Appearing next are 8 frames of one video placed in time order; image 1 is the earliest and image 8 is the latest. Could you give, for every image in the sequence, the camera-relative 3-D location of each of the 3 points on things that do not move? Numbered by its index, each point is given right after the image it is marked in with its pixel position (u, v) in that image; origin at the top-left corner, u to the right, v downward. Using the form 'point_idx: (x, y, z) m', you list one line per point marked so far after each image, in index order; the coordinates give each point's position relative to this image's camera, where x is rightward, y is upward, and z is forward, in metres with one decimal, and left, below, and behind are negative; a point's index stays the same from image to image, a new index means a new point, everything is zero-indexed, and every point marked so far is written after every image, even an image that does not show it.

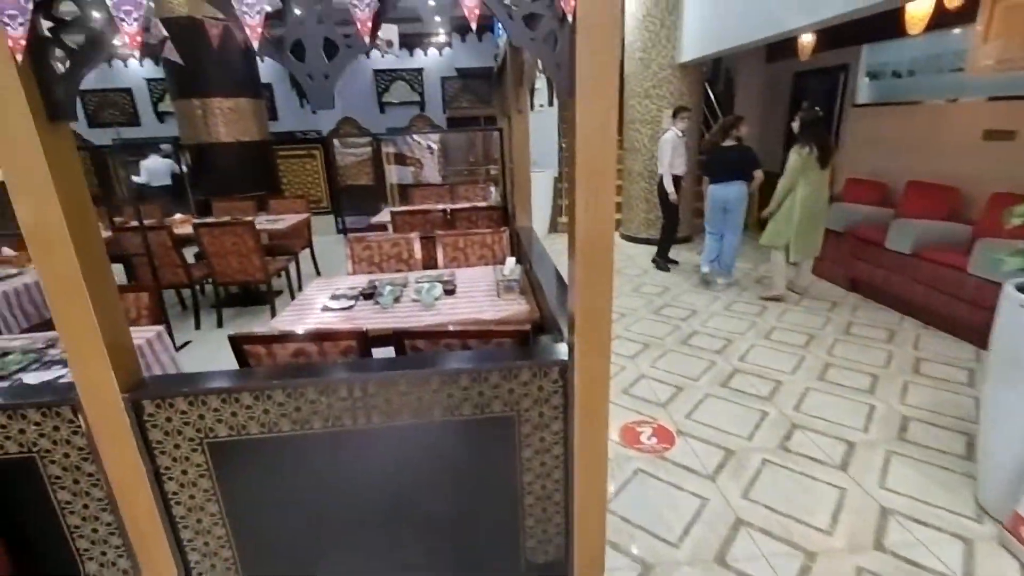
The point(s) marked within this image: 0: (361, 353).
0: (-0.5, -0.2, +1.8) m
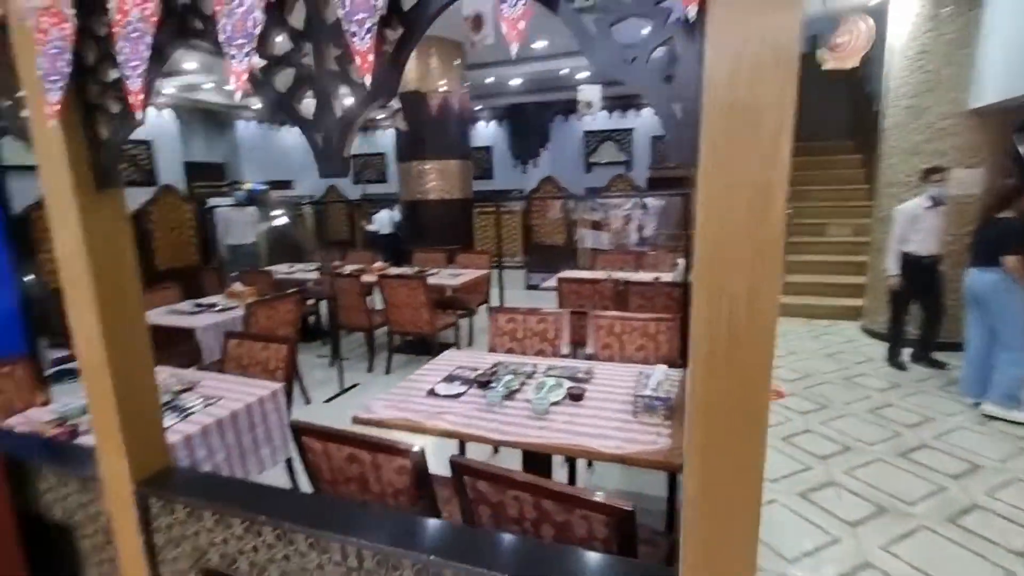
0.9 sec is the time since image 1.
0: (-0.3, -0.5, +1.4) m
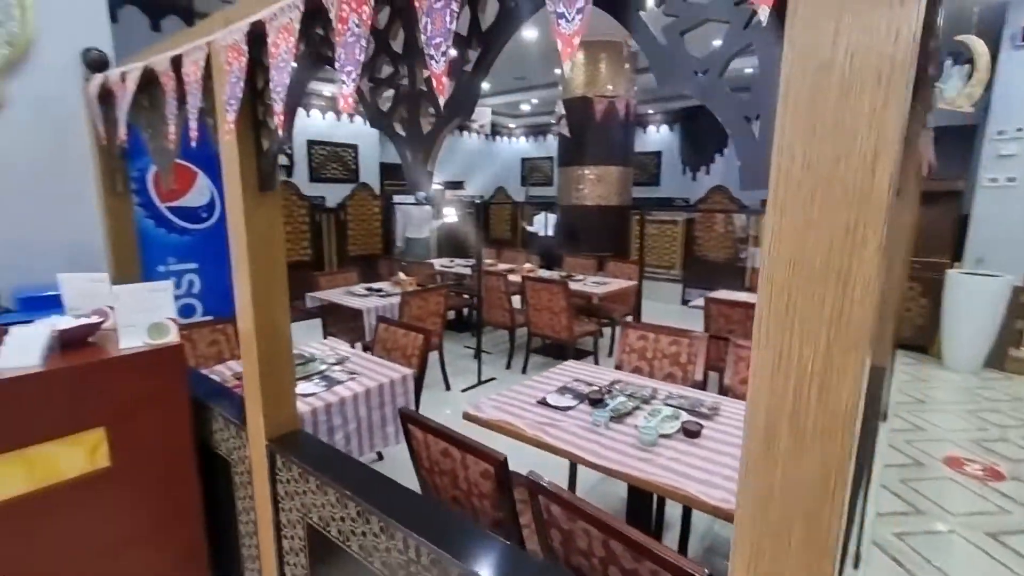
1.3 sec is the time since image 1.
0: (-0.1, -0.5, +1.4) m
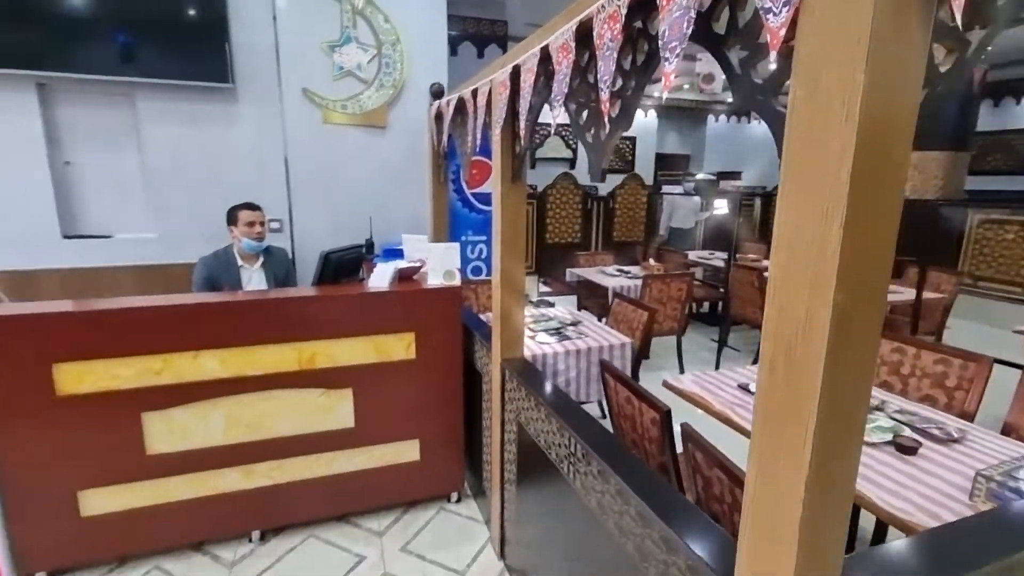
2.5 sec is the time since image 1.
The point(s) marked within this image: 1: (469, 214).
0: (+0.5, -0.5, +1.7) m
1: (-0.3, +0.5, +3.5) m
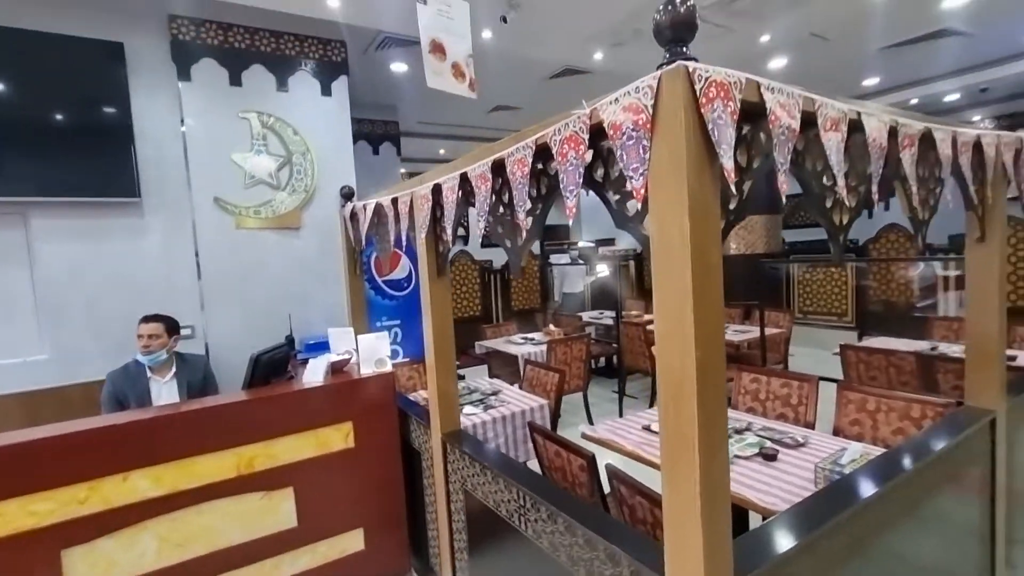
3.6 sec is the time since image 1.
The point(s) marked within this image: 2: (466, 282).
0: (+0.3, -0.7, +2.0) m
1: (-1.0, -0.1, +3.7) m
2: (-0.7, +0.1, +7.3) m
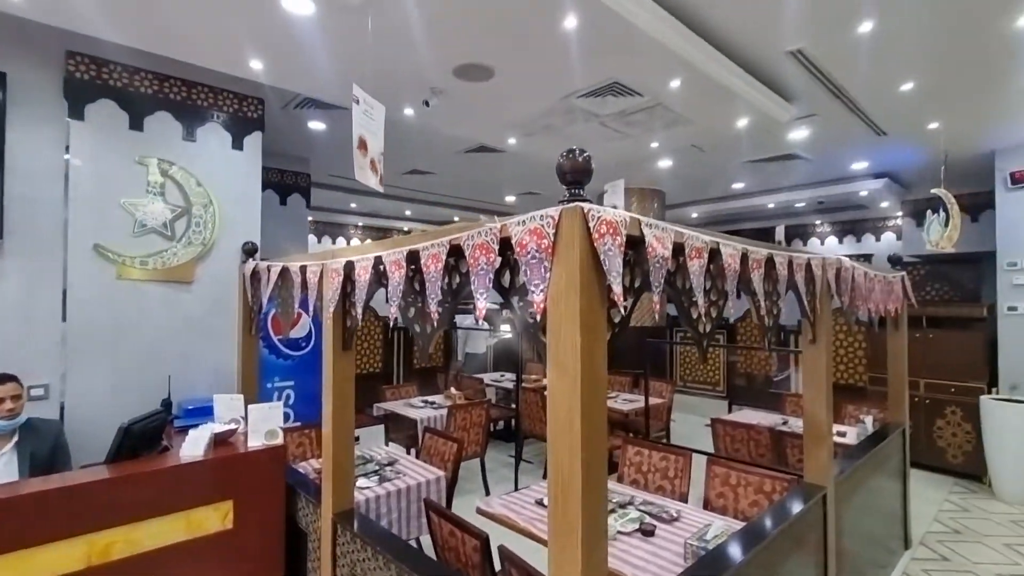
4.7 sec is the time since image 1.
0: (-0.1, -1.1, +2.0) m
1: (-1.7, -0.5, +3.6) m
2: (-2.1, -0.7, +7.2) m
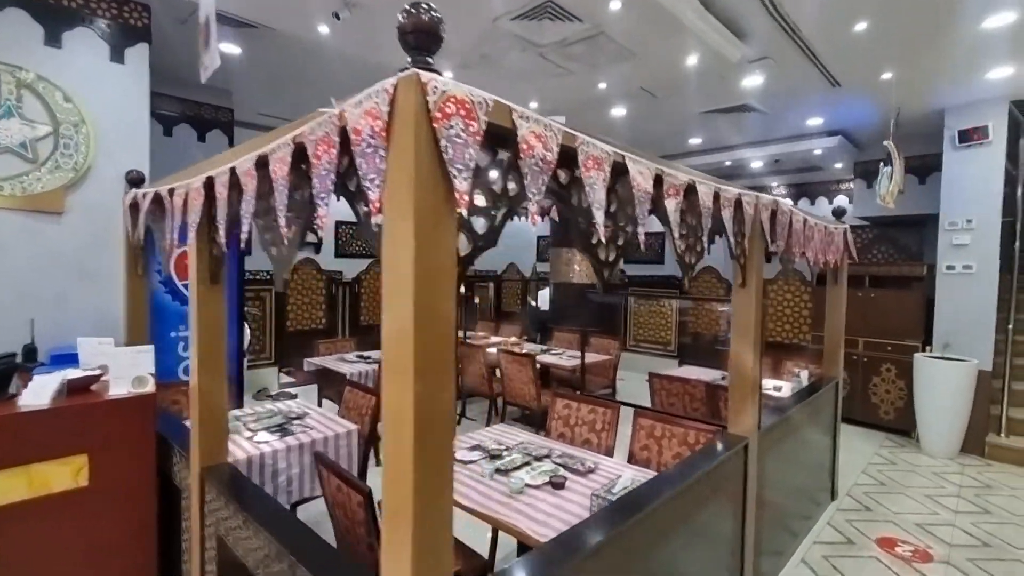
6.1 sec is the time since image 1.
0: (-0.5, -0.8, +1.8) m
1: (-2.2, -0.1, +3.2) m
2: (-2.8, -0.1, +6.8) m
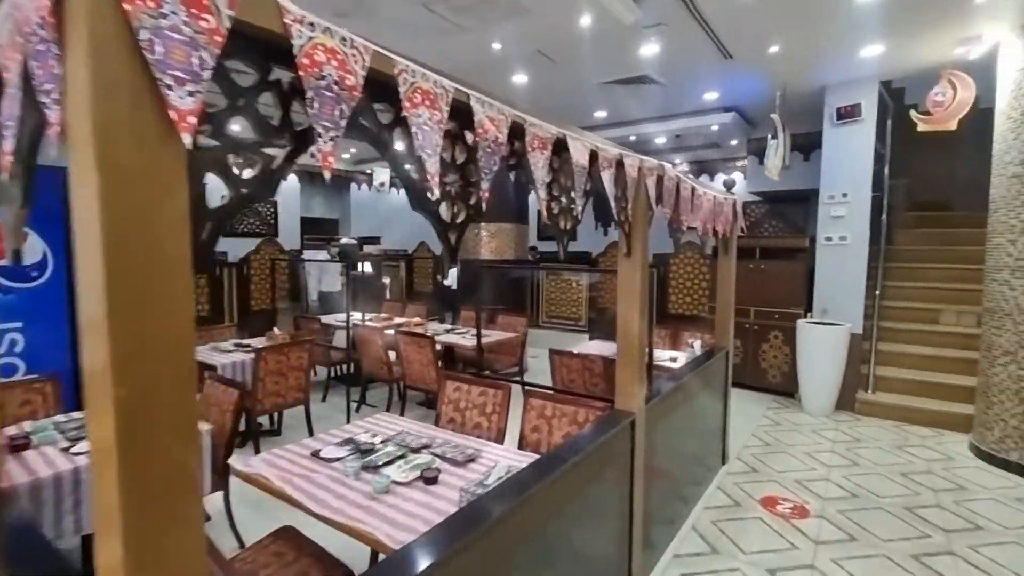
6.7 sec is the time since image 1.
0: (-1.0, -0.7, +1.5) m
1: (-2.8, 0.0, +2.6) m
2: (-4.0, +0.2, +6.0) m
